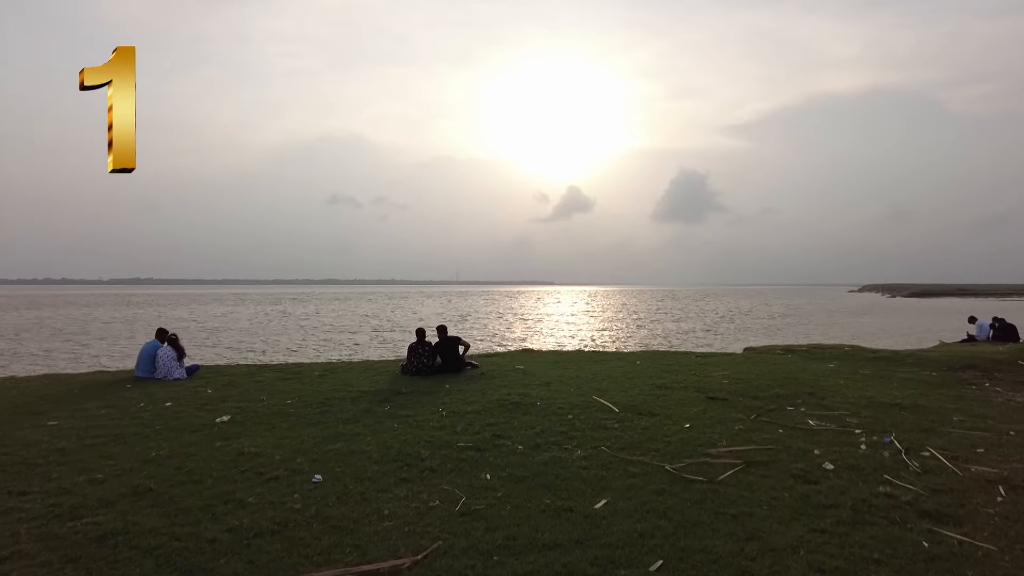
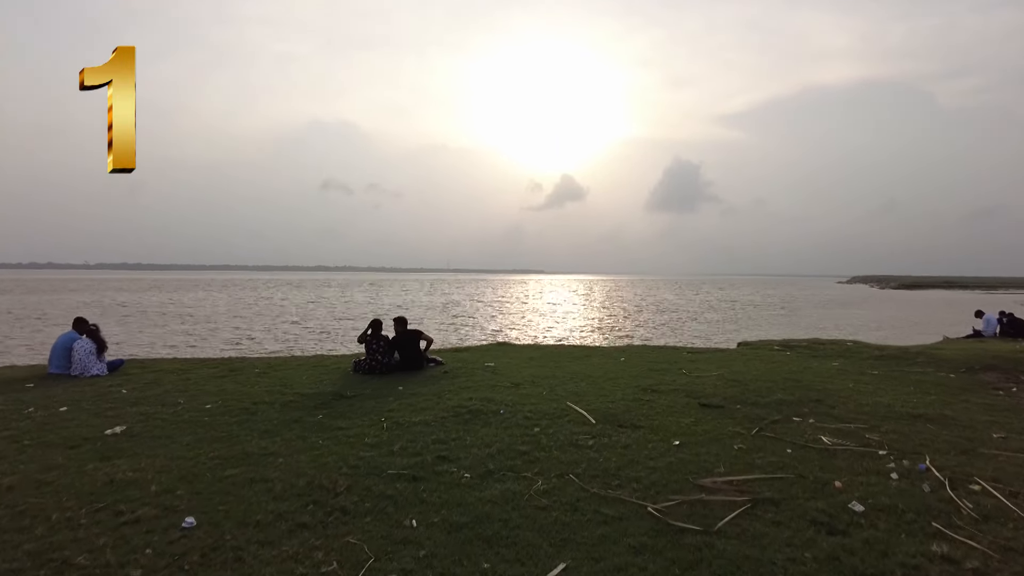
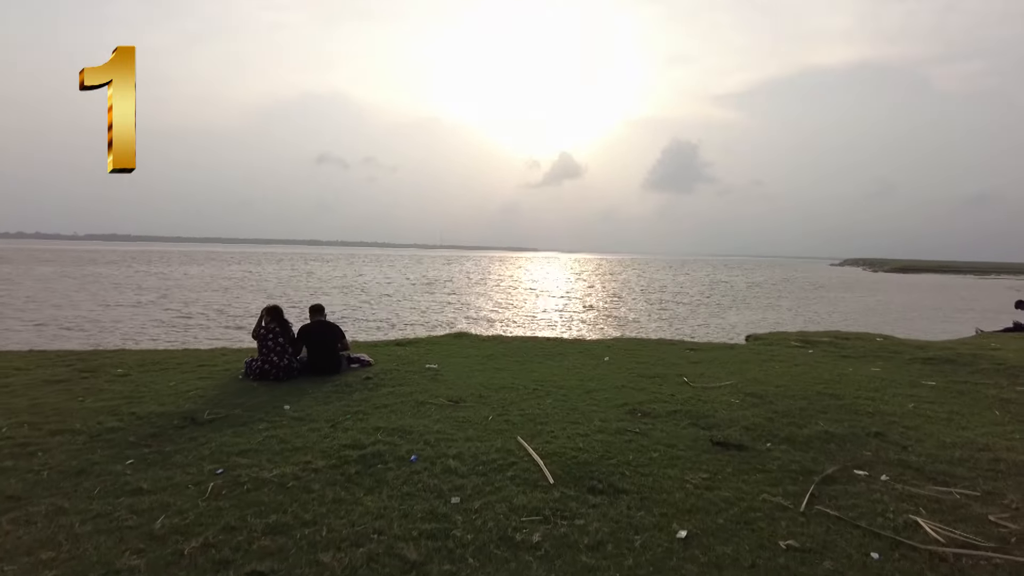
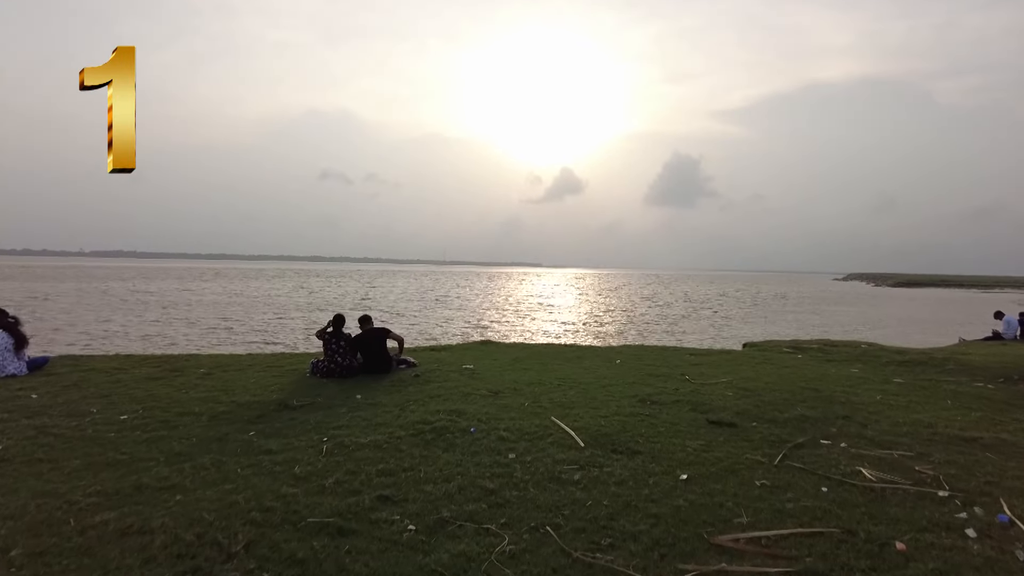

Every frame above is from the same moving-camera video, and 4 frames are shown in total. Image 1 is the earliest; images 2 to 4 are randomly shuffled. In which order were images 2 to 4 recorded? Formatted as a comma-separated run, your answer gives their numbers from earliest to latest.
2, 4, 3
